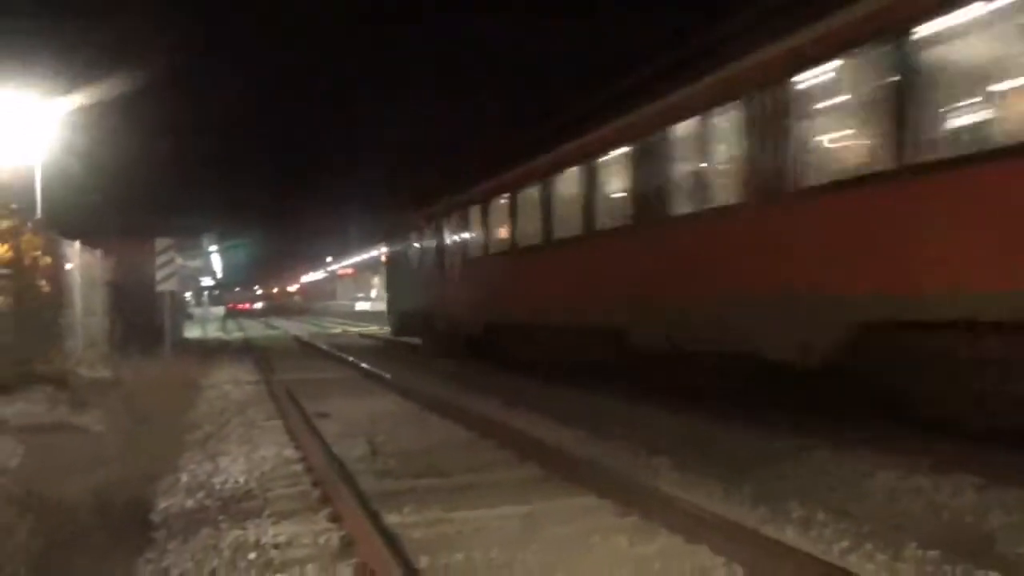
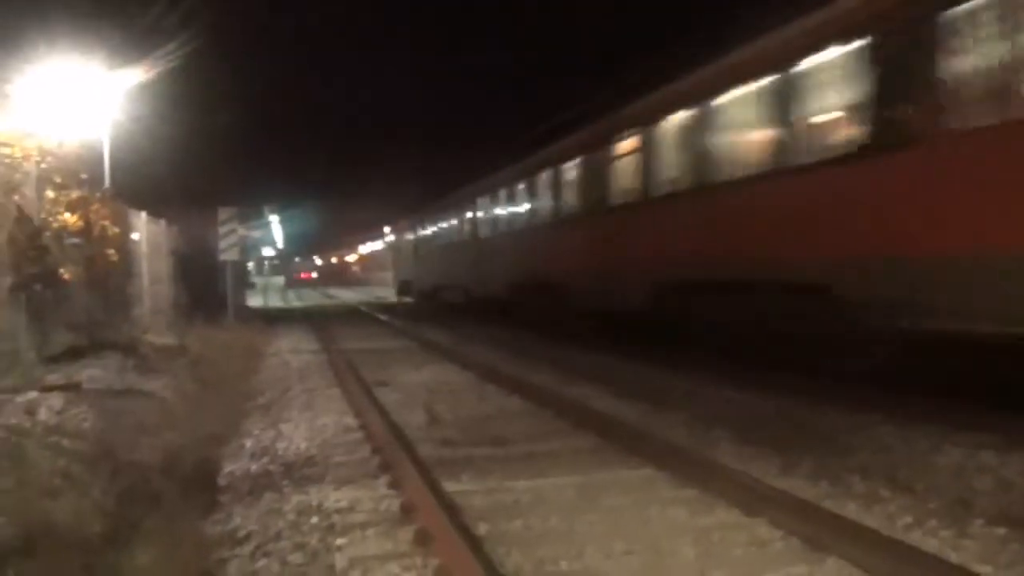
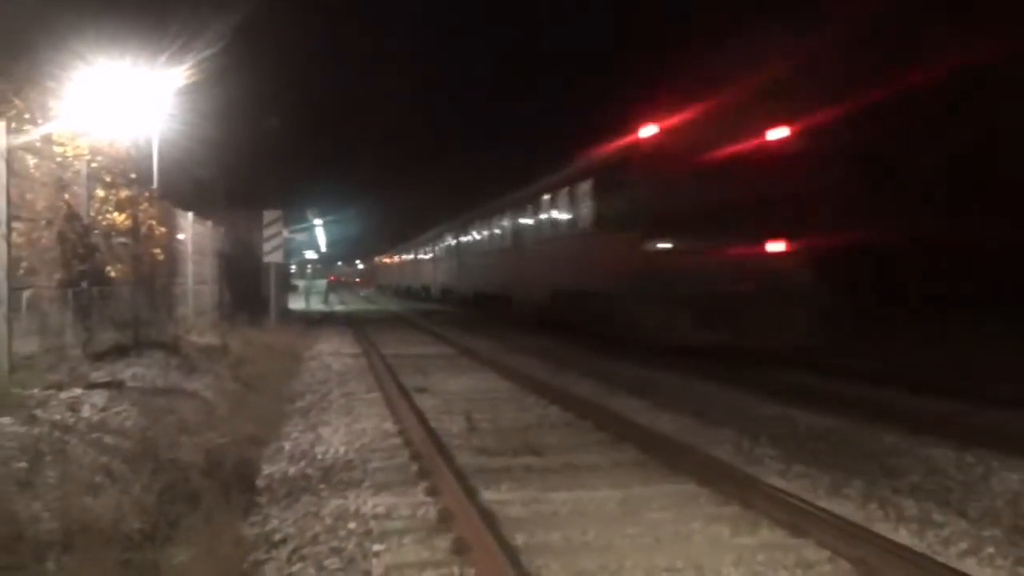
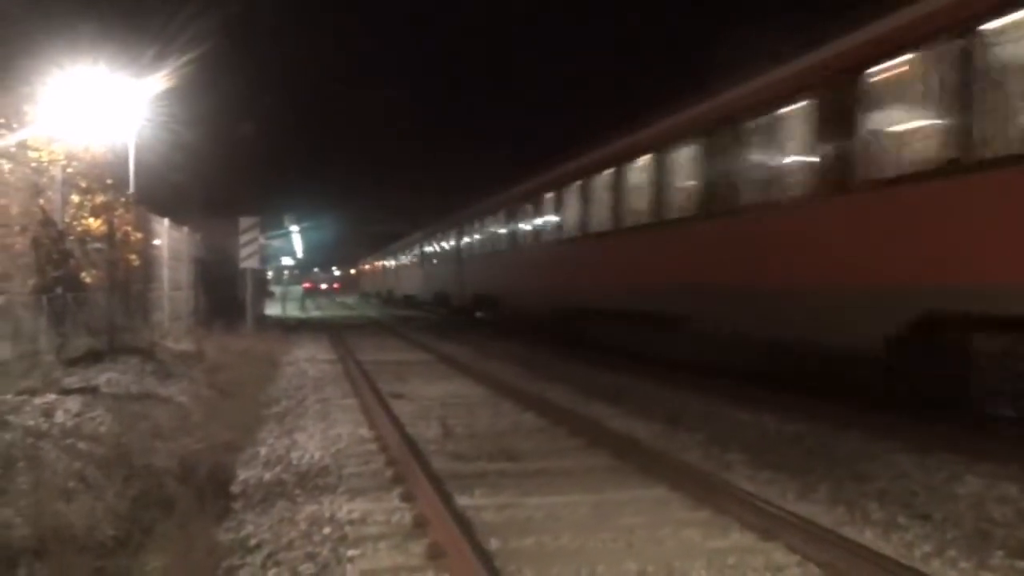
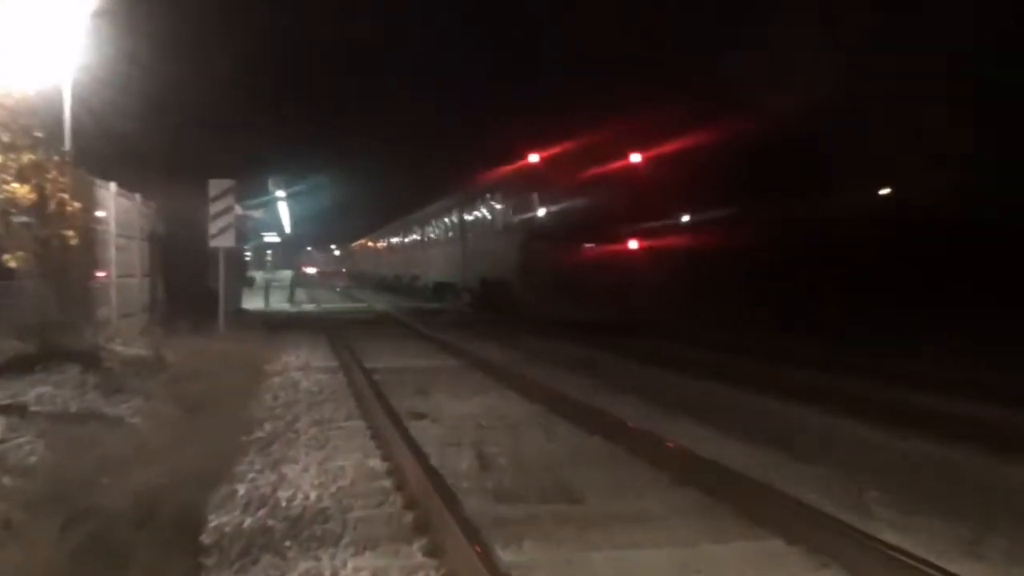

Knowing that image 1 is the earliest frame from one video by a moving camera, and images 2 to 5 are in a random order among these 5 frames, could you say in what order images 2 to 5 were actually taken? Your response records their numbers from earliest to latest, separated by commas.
2, 4, 3, 5
